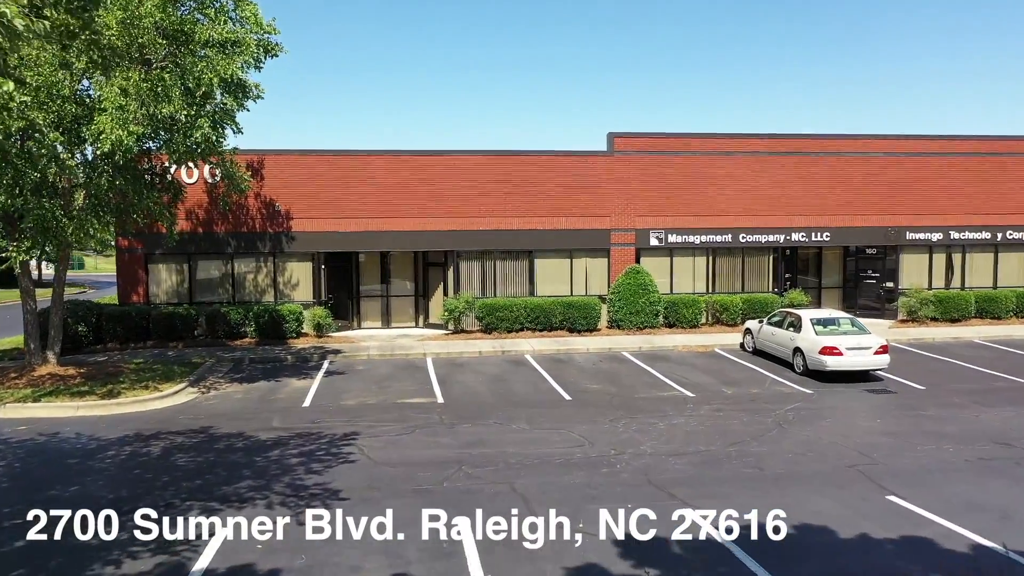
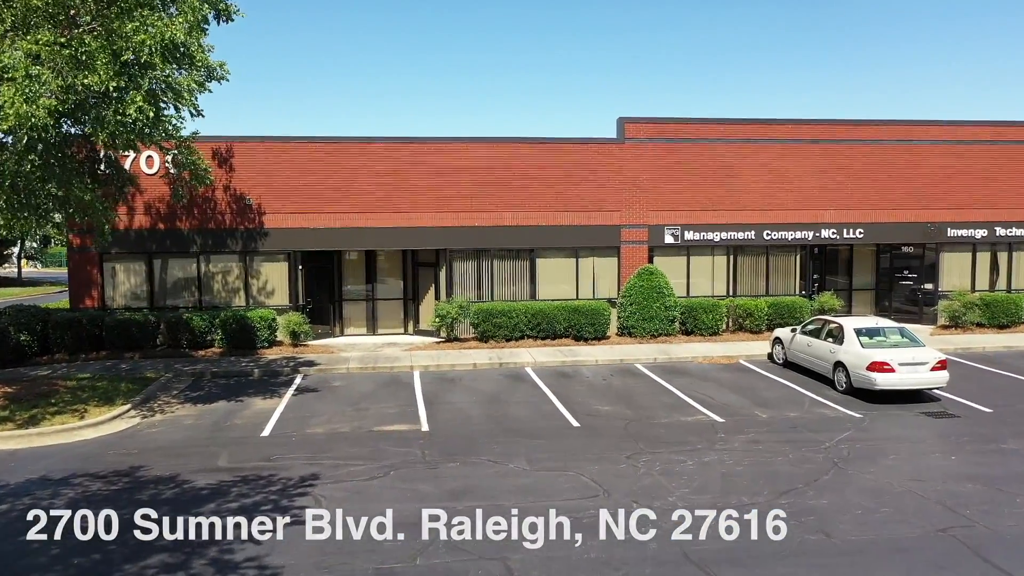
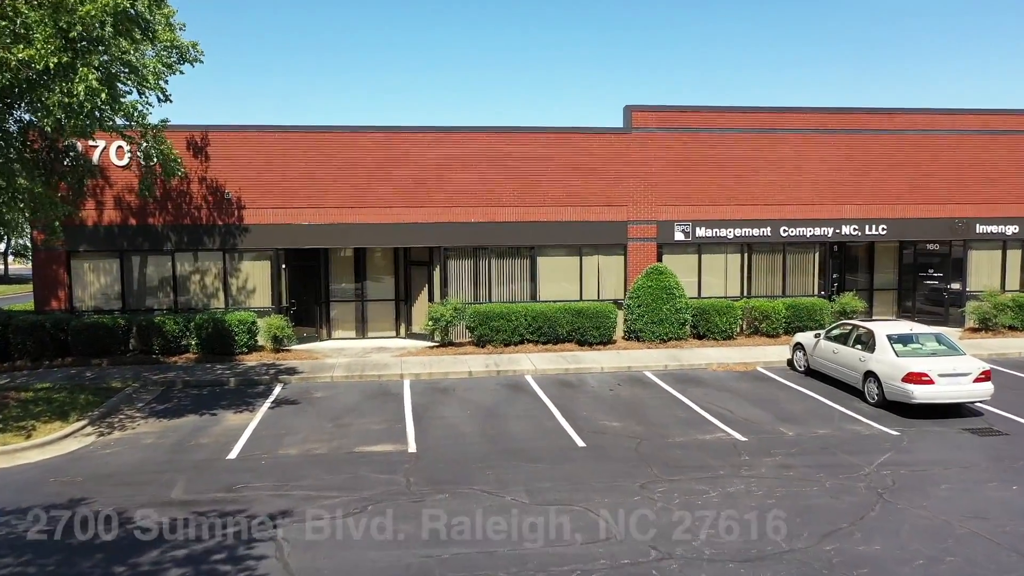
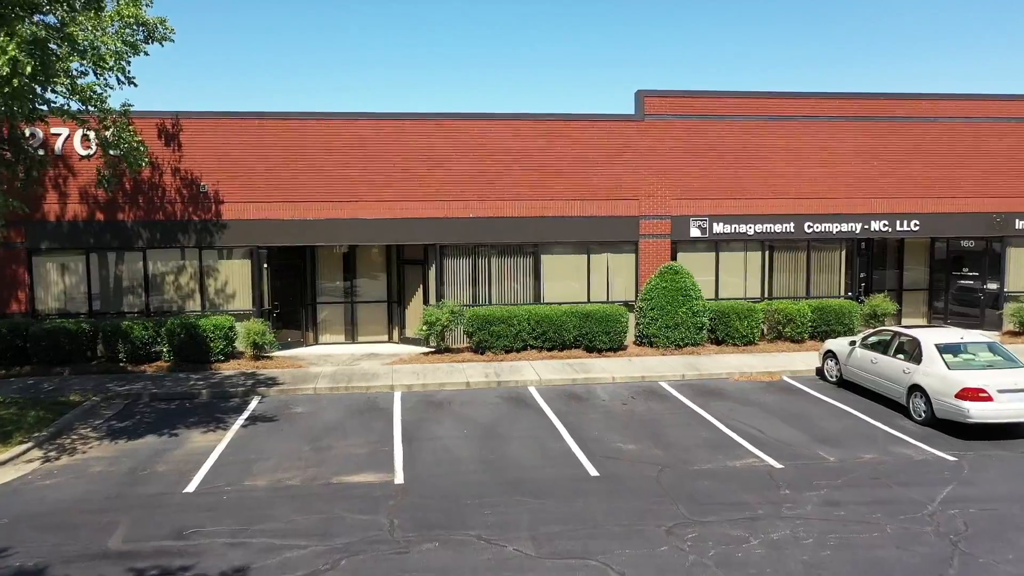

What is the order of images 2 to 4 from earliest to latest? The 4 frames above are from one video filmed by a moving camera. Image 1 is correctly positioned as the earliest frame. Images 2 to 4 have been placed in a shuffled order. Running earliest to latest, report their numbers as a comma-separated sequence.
2, 3, 4
